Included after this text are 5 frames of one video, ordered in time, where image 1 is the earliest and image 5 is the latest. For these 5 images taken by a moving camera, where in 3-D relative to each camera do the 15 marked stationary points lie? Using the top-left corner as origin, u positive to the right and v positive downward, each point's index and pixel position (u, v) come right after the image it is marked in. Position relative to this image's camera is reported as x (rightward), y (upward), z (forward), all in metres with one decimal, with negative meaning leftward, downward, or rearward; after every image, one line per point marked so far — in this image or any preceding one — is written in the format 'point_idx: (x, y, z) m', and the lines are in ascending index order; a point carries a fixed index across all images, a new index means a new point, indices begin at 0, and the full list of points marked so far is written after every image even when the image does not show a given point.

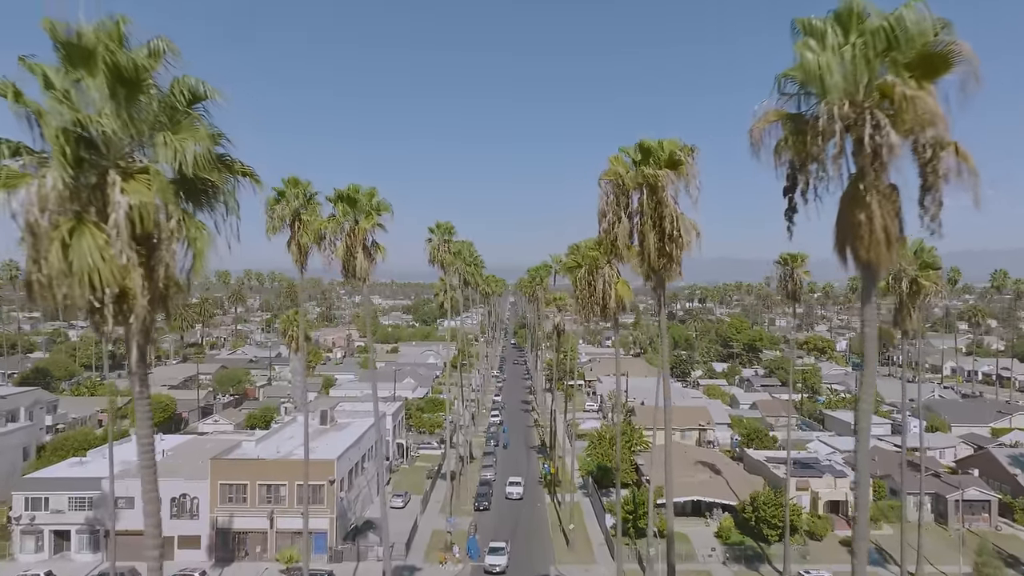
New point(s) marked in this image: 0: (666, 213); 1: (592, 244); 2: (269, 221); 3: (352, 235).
0: (+2.4, +1.1, +9.4) m
1: (+2.0, +1.1, +14.9) m
2: (-6.6, +1.8, +17.1) m
3: (-3.7, +1.2, +14.2) m
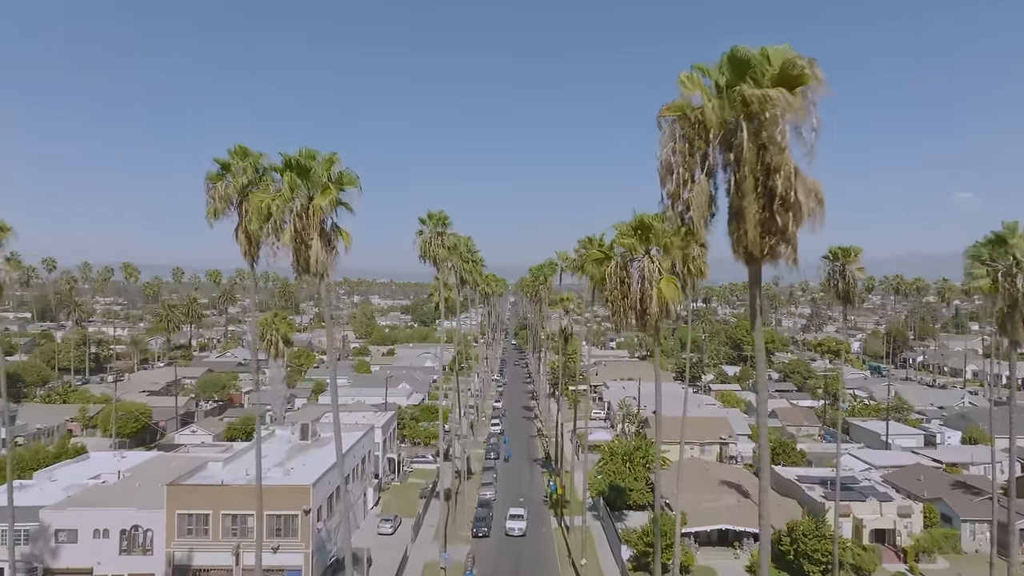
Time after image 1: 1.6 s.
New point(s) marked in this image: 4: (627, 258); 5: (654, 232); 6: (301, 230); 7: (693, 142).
0: (+2.5, +1.2, +5.8) m
1: (+2.1, +1.1, +11.3) m
2: (-6.5, +1.9, +13.5) m
3: (-3.6, +1.2, +10.6) m
4: (+2.0, +0.6, +11.0) m
5: (+2.5, +1.0, +10.9) m
6: (-3.6, +1.0, +10.7) m
7: (+2.1, +1.7, +6.9) m
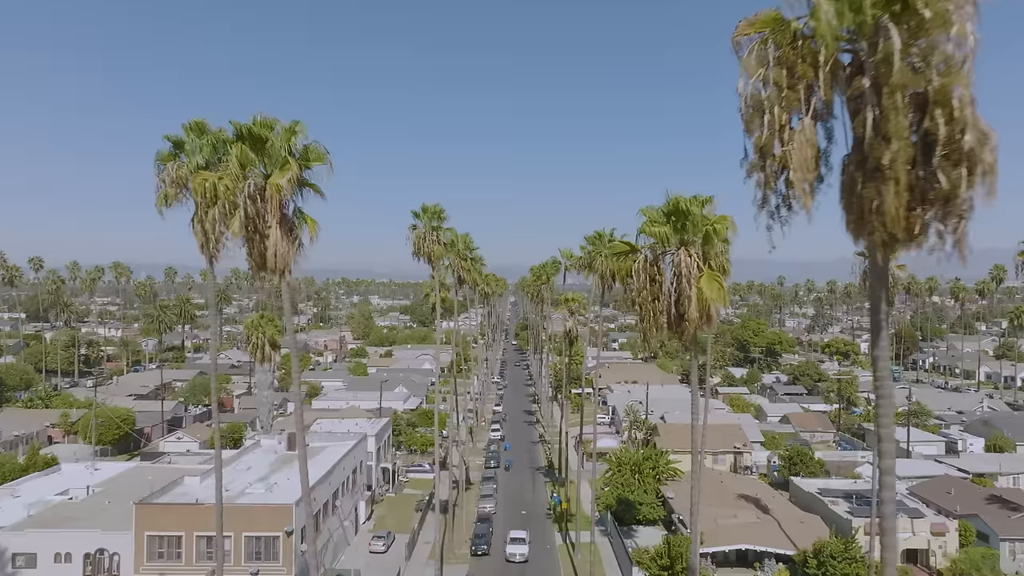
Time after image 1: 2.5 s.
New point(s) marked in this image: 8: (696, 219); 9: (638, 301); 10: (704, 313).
0: (+2.5, +1.2, +3.8) m
1: (+2.1, +1.1, +9.2) m
2: (-6.5, +1.9, +11.5) m
3: (-3.5, +1.2, +8.6) m
4: (+2.1, +0.6, +9.0) m
5: (+2.6, +1.0, +8.9) m
6: (-3.6, +1.0, +8.7) m
7: (+2.2, +1.7, +4.8) m
8: (+2.6, +1.0, +8.9) m
9: (+1.9, -0.2, +9.1) m
10: (+2.7, -0.4, +8.6) m
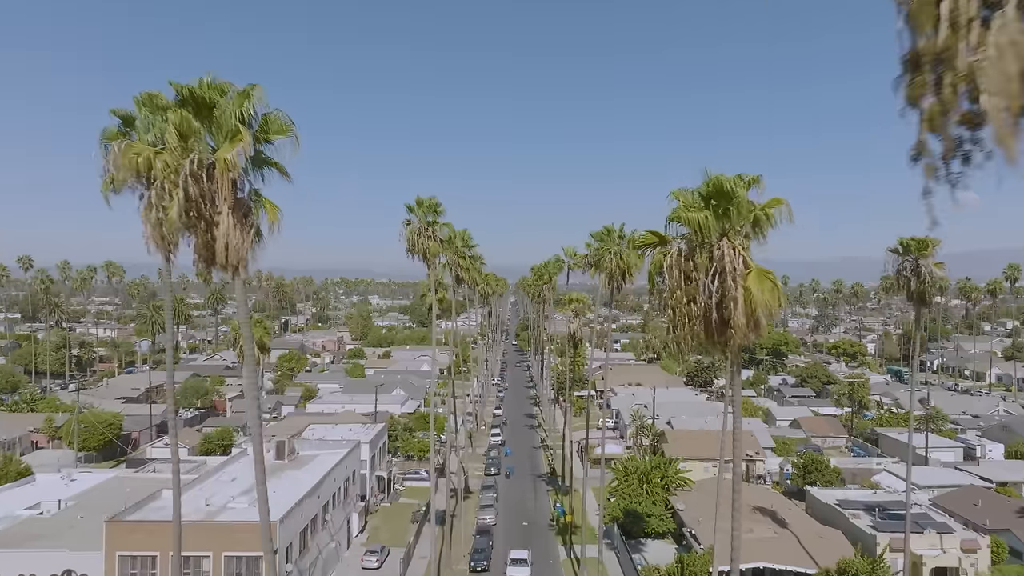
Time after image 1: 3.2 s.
0: (+2.6, +1.2, +2.2) m
1: (+2.2, +1.1, +7.7) m
2: (-6.4, +1.9, +9.9) m
3: (-3.4, +1.2, +7.0) m
4: (+2.2, +0.6, +7.4) m
5: (+2.6, +1.0, +7.3) m
6: (-3.5, +1.0, +7.1) m
7: (+2.2, +1.7, +3.2) m
8: (+2.7, +1.0, +7.3) m
9: (+1.9, -0.2, +7.5) m
10: (+2.7, -0.4, +7.0) m
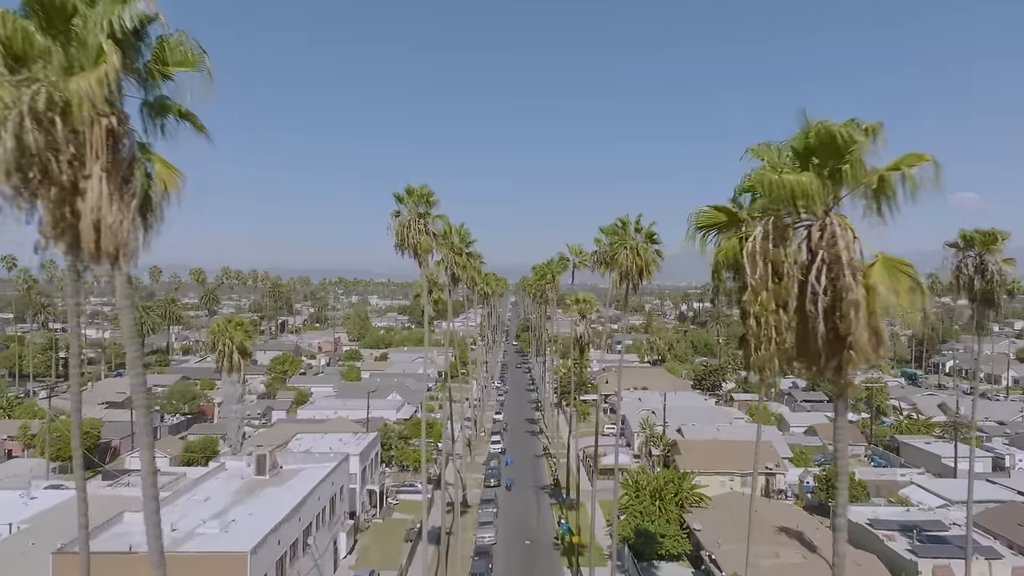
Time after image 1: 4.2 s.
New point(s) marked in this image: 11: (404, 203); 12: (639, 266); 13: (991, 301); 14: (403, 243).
0: (+2.6, +1.2, -0.1) m
1: (+2.2, +1.1, +5.4) m
2: (-6.4, +1.9, +7.6) m
3: (-3.4, +1.3, +4.7) m
4: (+2.2, +0.6, +5.1) m
5: (+2.7, +1.0, +5.0) m
6: (-3.5, +1.0, +4.8) m
7: (+2.3, +1.7, +0.9) m
8: (+2.7, +1.0, +5.0) m
9: (+2.0, -0.2, +5.2) m
10: (+2.8, -0.3, +4.7) m
11: (-3.3, +2.6, +19.2) m
12: (+3.6, +0.7, +17.7) m
13: (+11.7, -0.3, +15.2) m
14: (-3.3, +1.4, +19.1) m
